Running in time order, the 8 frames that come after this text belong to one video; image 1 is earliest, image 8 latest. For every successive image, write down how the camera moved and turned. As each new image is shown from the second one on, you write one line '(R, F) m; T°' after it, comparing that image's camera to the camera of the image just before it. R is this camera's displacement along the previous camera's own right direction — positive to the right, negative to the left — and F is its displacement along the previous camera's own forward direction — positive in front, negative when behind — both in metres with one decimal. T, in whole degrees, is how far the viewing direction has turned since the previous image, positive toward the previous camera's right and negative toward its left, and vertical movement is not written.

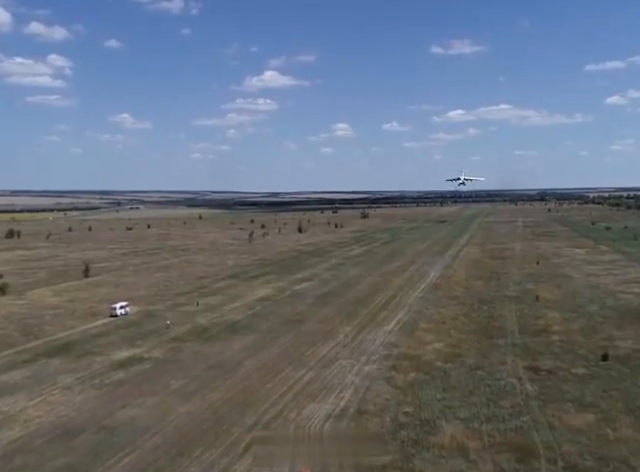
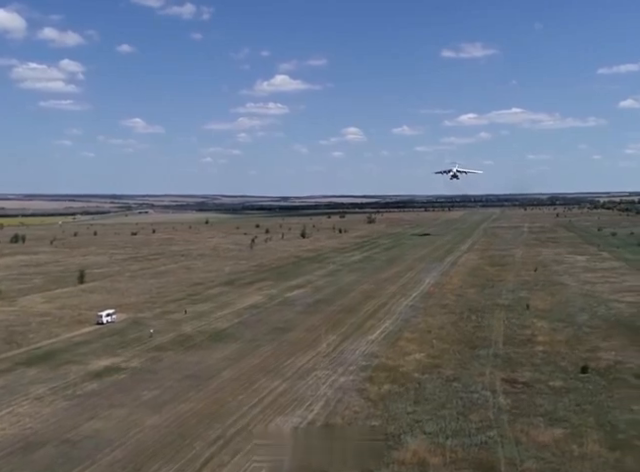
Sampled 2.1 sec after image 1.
(+0.9, +0.2) m; -1°
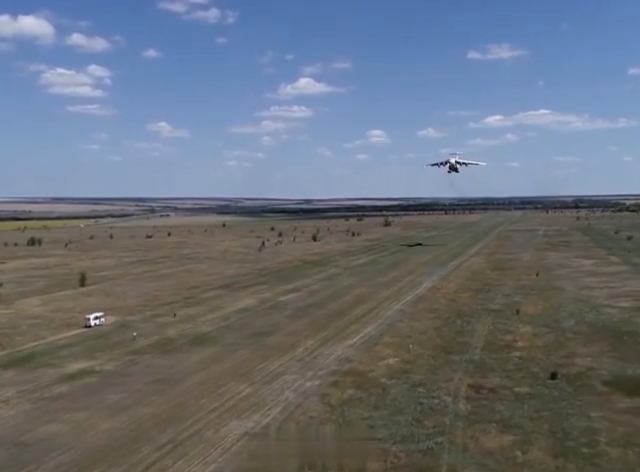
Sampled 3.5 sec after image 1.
(+1.5, 0.0) m; -1°
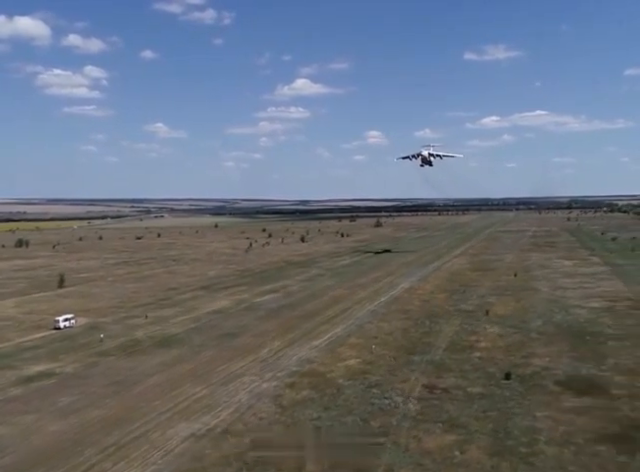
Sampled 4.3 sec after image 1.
(+1.1, -0.1) m; +1°
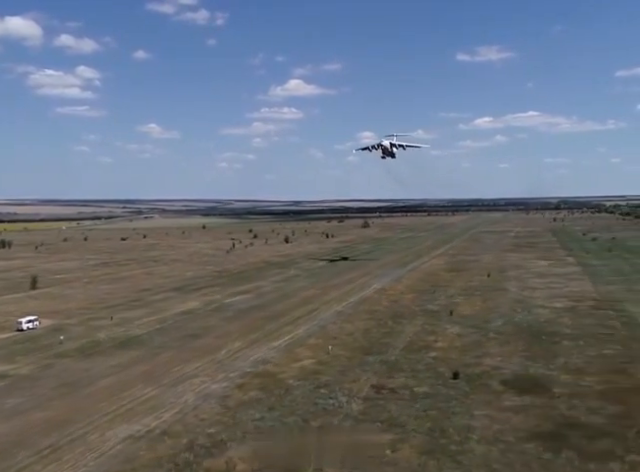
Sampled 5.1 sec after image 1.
(+1.1, -0.2) m; +1°
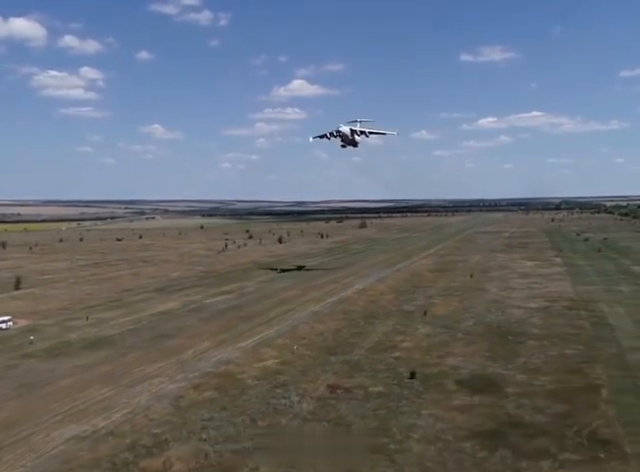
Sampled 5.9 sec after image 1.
(+1.2, -0.1) m; 0°
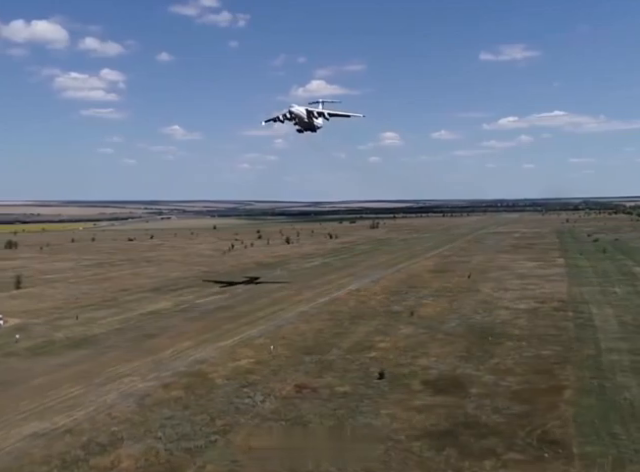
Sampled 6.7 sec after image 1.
(+1.3, -0.1) m; -1°
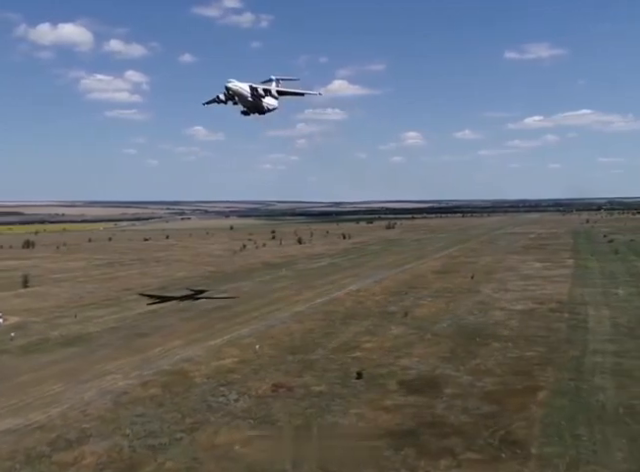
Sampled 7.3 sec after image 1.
(+1.2, -0.1) m; -1°
